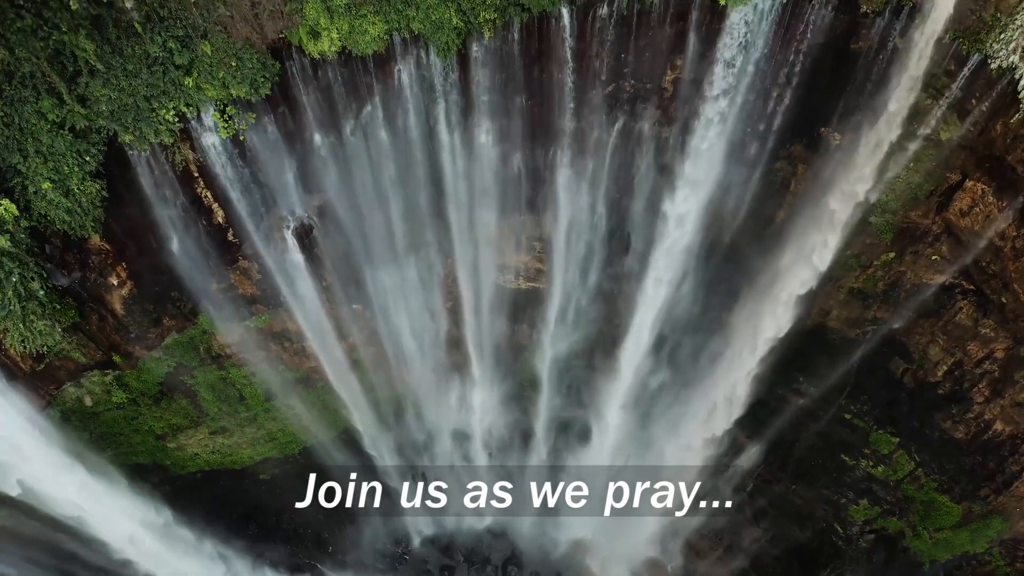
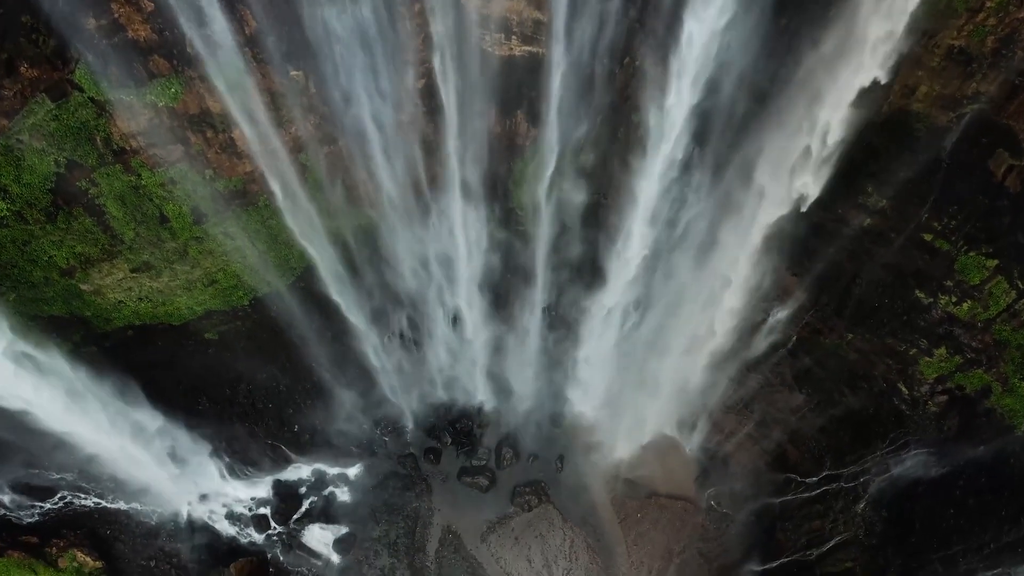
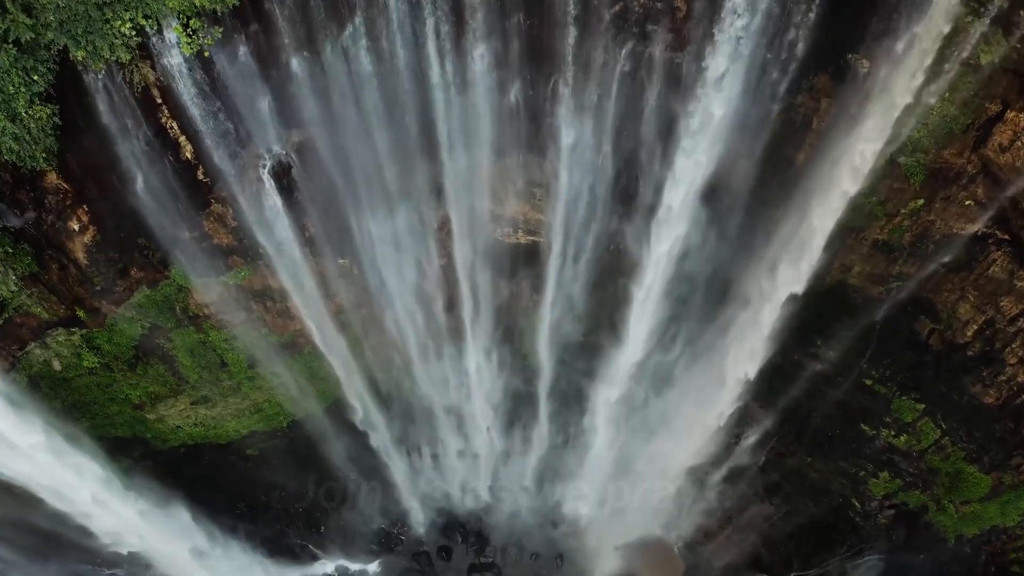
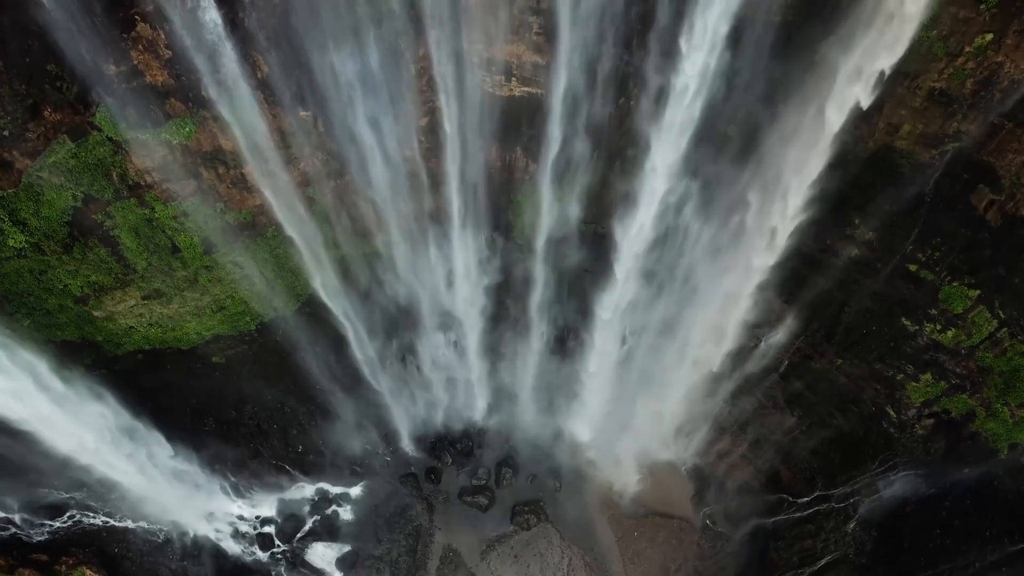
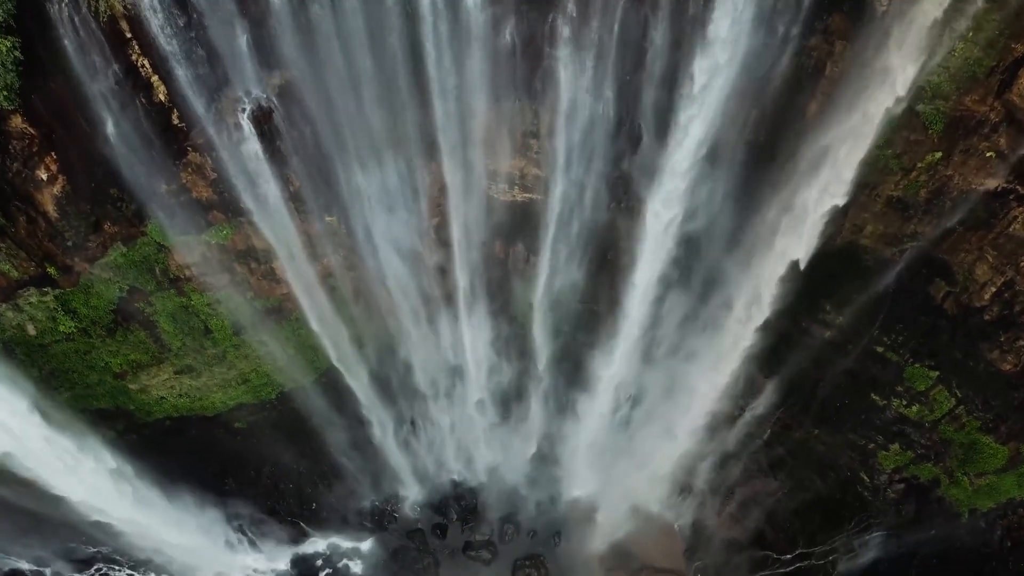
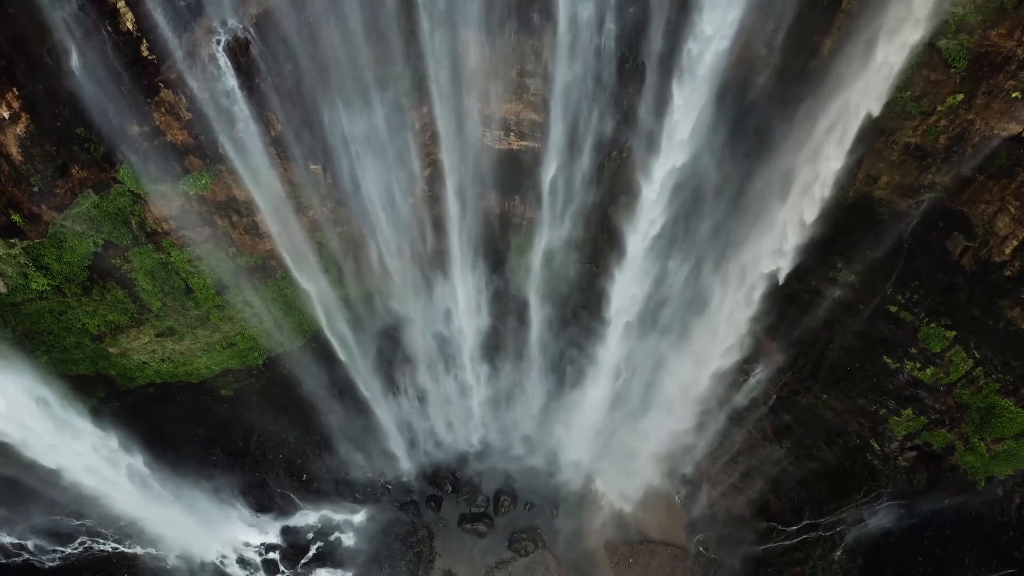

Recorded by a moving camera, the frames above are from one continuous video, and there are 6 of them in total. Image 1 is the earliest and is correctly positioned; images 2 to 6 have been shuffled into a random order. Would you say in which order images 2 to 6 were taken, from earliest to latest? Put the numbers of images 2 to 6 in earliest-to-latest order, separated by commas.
3, 5, 6, 4, 2
